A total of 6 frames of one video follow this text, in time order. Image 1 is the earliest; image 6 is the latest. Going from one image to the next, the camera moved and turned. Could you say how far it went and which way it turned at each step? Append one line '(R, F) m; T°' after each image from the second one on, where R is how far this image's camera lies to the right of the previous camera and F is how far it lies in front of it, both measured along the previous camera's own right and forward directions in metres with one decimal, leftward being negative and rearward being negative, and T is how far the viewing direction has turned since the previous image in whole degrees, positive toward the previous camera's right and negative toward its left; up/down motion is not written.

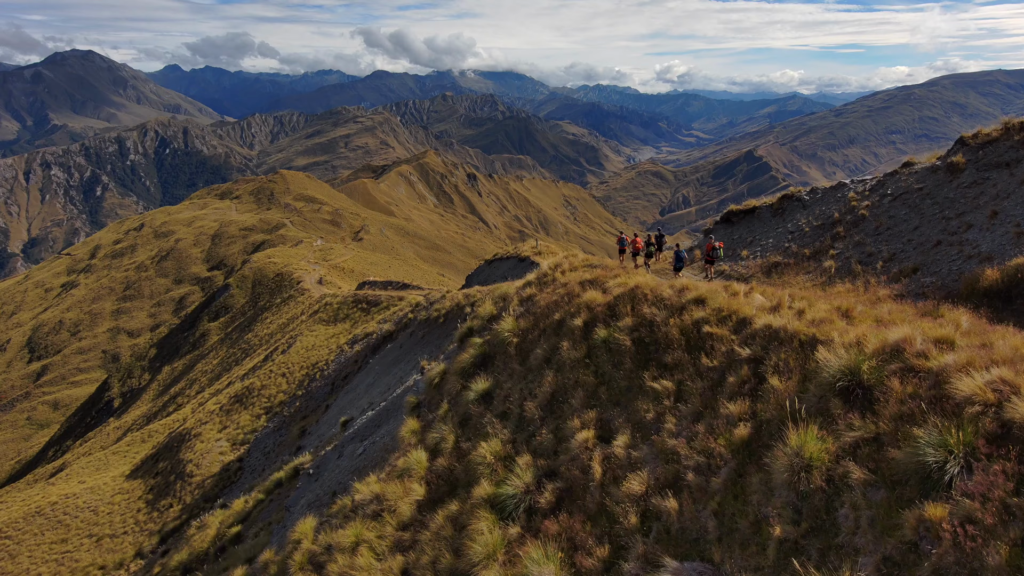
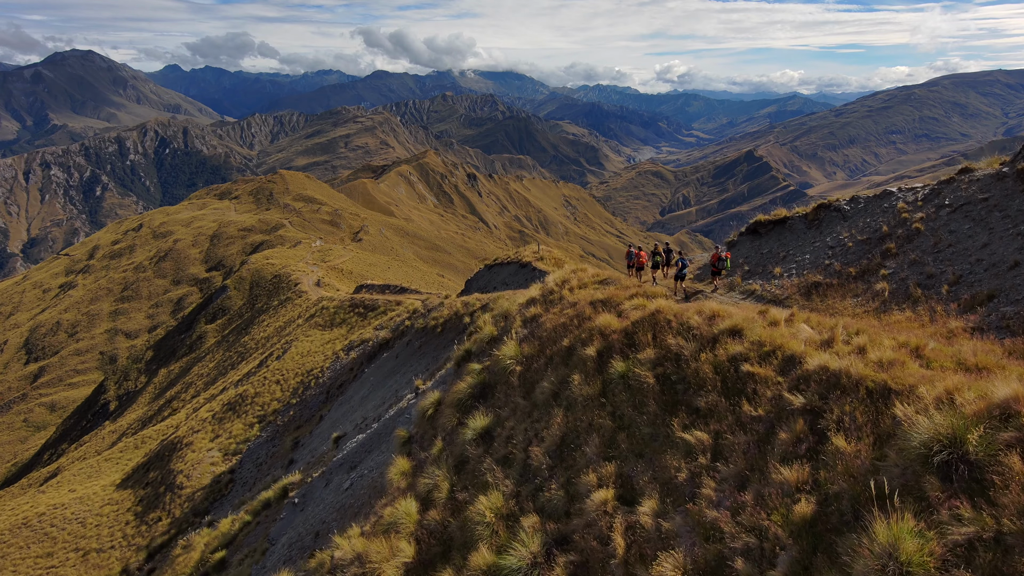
(-0.1, +1.3) m; 0°
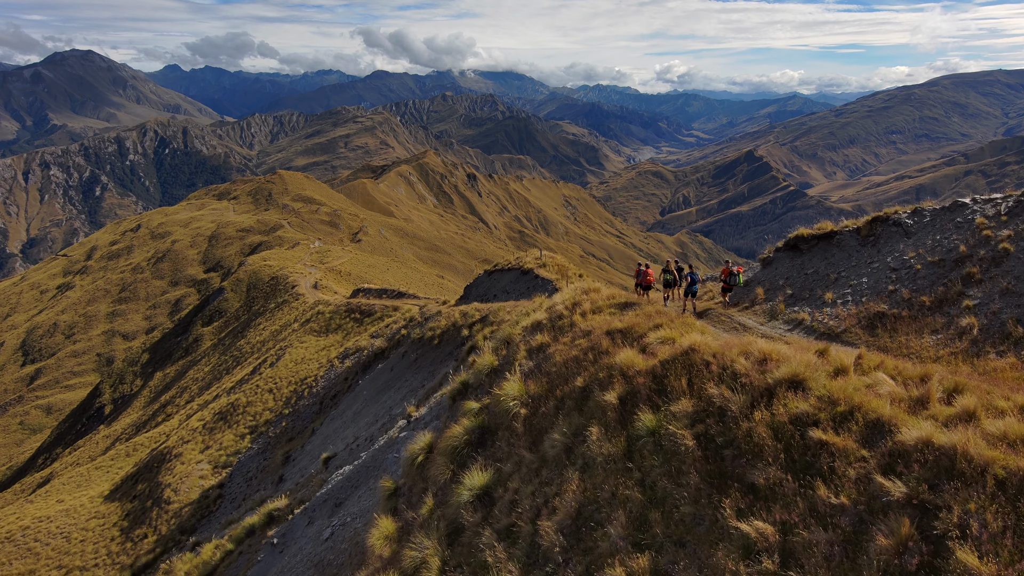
(-0.1, +1.5) m; 0°
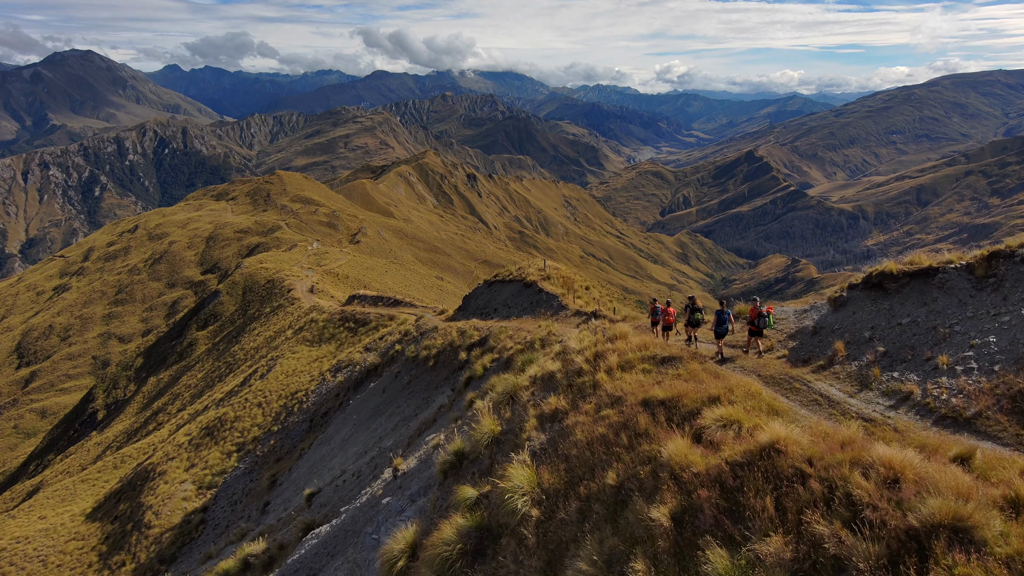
(-0.1, +2.2) m; 0°
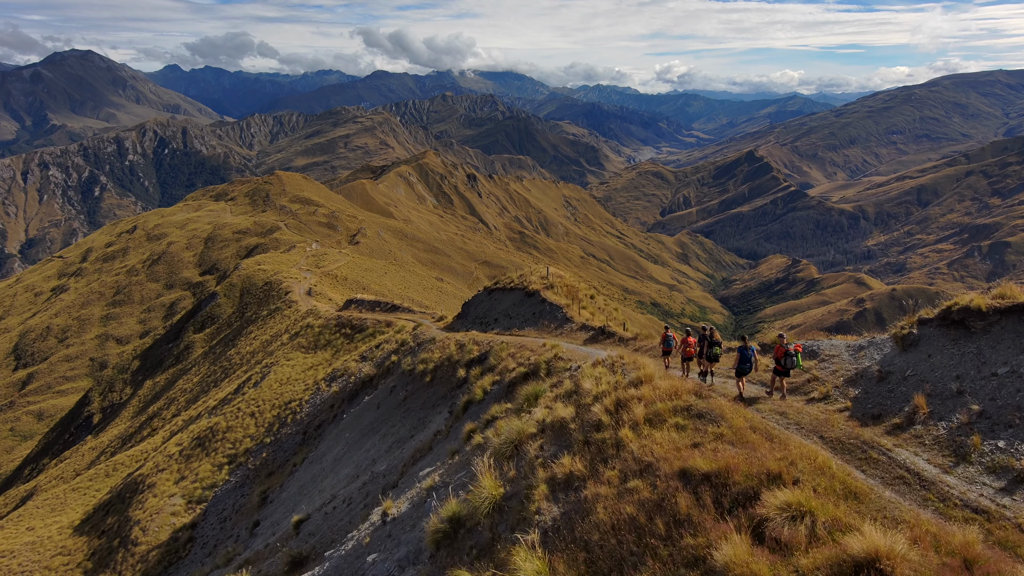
(-0.1, +1.4) m; 0°
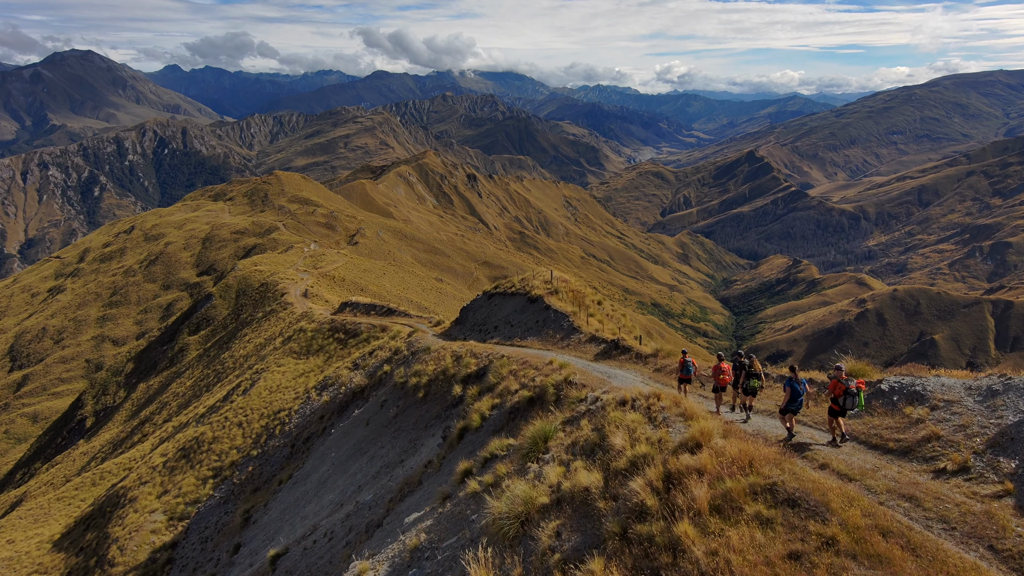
(-0.1, +2.1) m; 0°
